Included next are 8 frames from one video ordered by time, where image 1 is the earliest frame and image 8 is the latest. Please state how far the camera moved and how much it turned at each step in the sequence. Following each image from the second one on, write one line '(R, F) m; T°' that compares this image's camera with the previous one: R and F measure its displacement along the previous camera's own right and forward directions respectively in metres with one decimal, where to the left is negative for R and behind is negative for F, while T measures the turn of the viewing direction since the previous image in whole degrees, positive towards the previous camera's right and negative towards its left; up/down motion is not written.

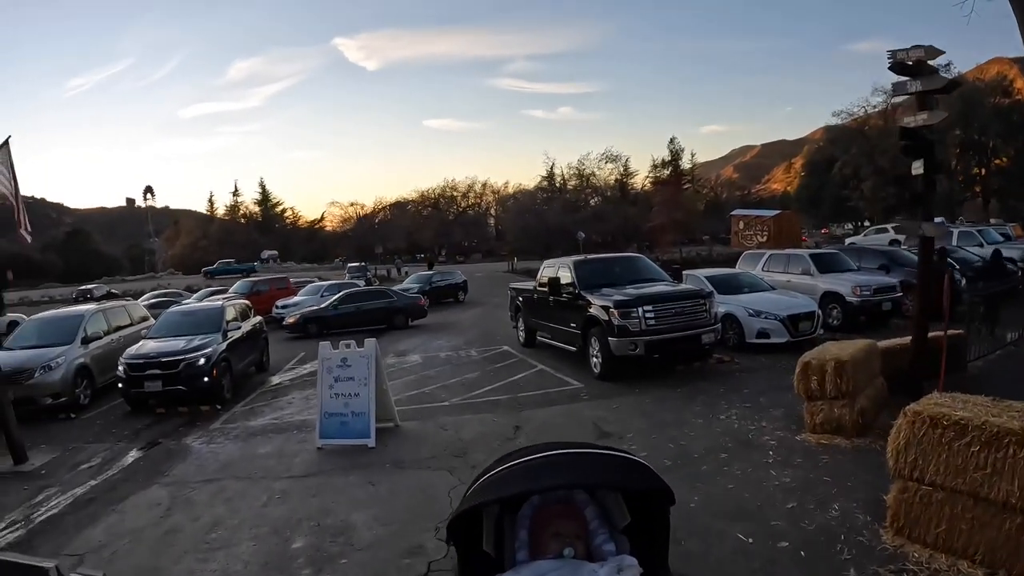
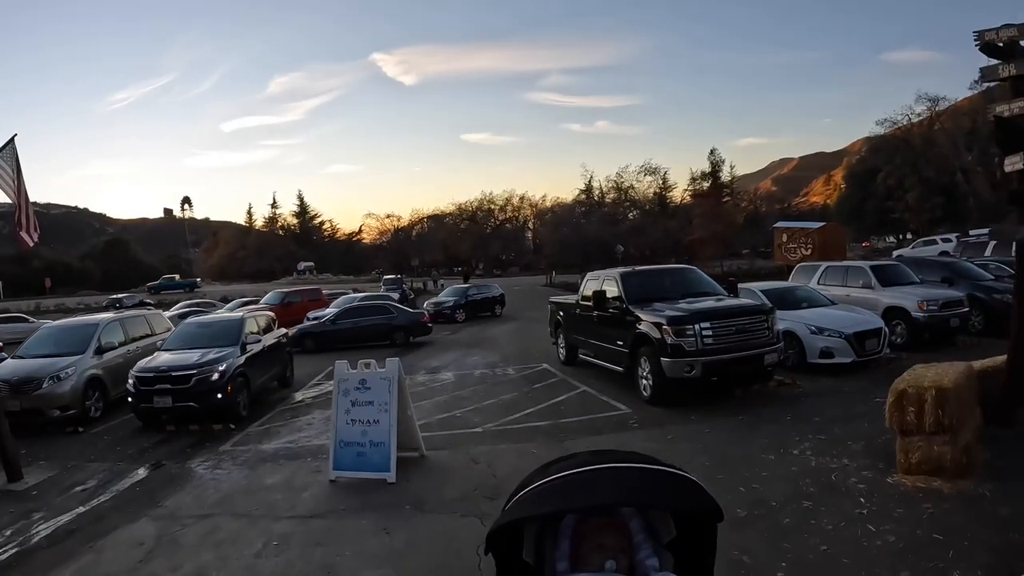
(0.0, +0.8) m; -3°
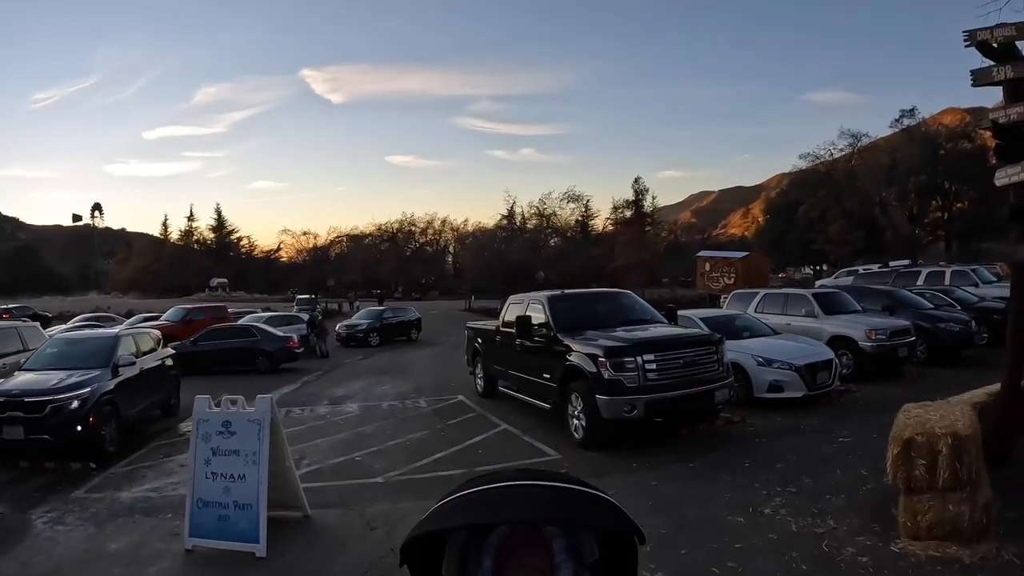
(0.0, +1.2) m; +6°
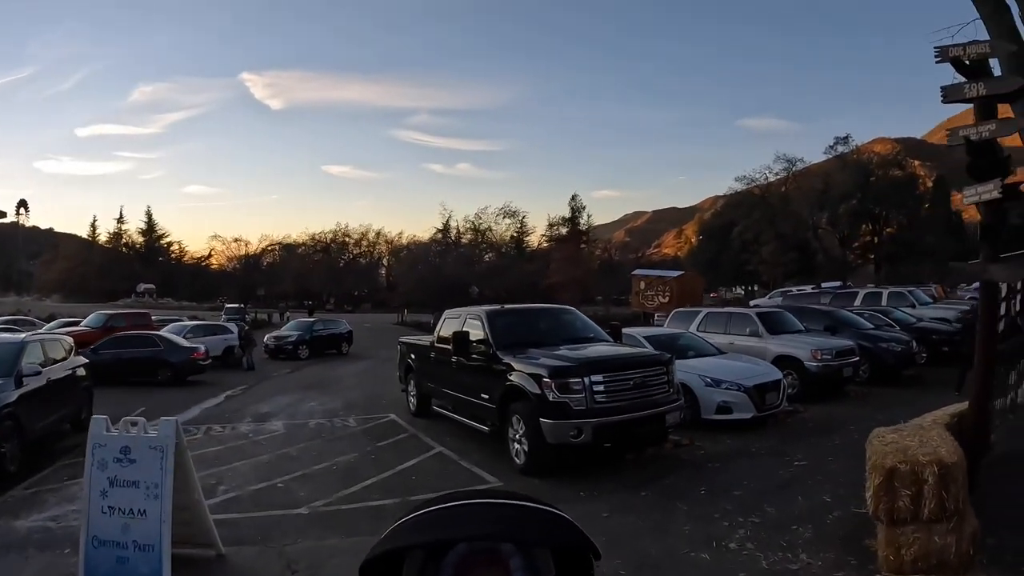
(-0.1, +0.5) m; +5°
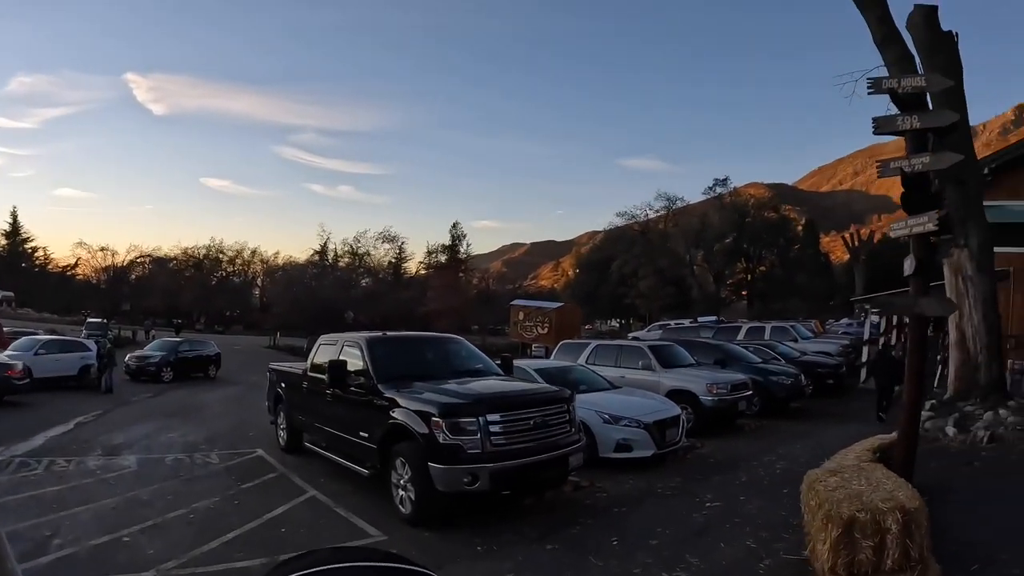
(-0.1, +0.7) m; +9°
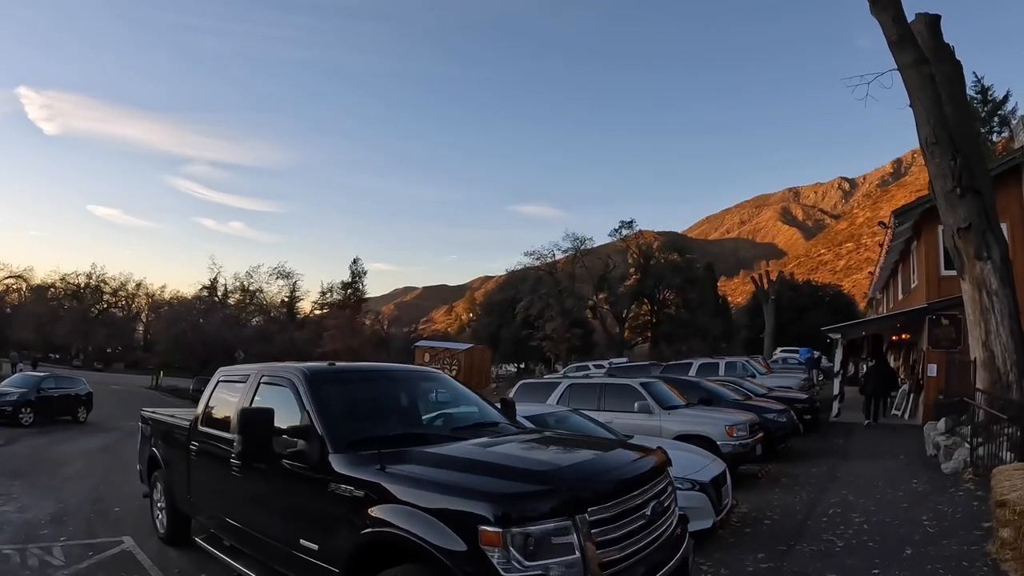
(-1.0, +3.0) m; +8°
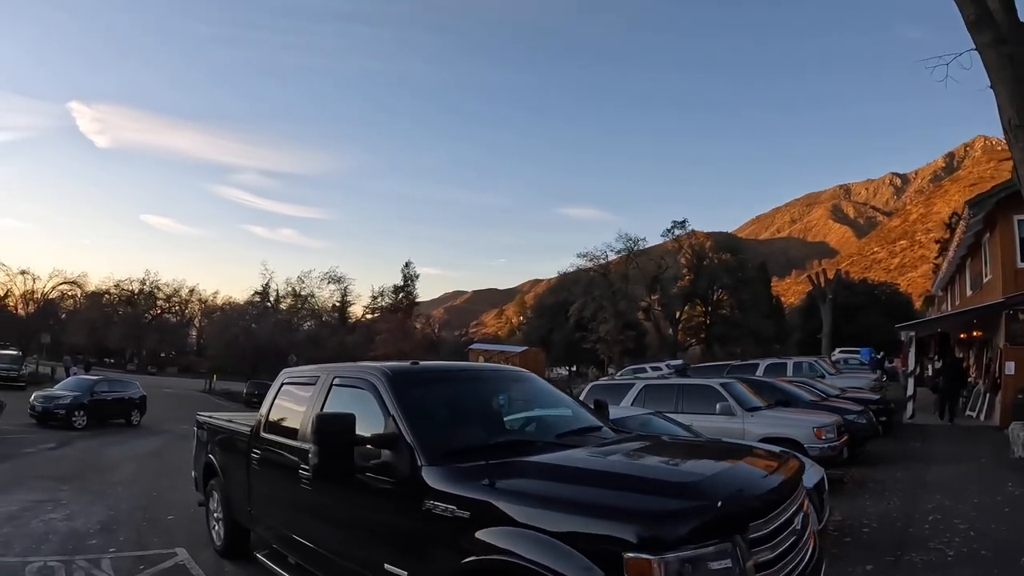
(-0.4, +0.8) m; -3°
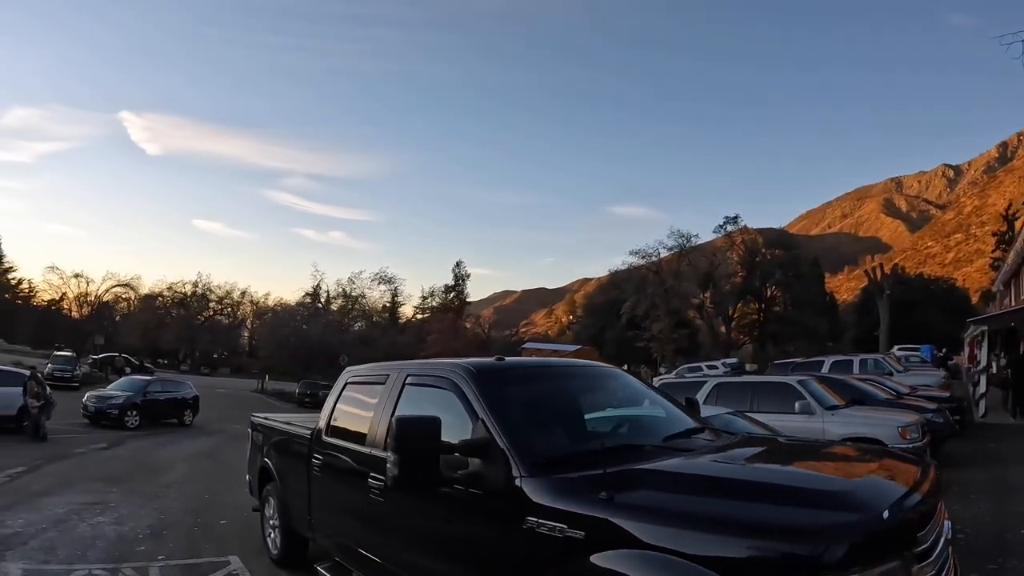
(-0.2, +0.6) m; -3°
